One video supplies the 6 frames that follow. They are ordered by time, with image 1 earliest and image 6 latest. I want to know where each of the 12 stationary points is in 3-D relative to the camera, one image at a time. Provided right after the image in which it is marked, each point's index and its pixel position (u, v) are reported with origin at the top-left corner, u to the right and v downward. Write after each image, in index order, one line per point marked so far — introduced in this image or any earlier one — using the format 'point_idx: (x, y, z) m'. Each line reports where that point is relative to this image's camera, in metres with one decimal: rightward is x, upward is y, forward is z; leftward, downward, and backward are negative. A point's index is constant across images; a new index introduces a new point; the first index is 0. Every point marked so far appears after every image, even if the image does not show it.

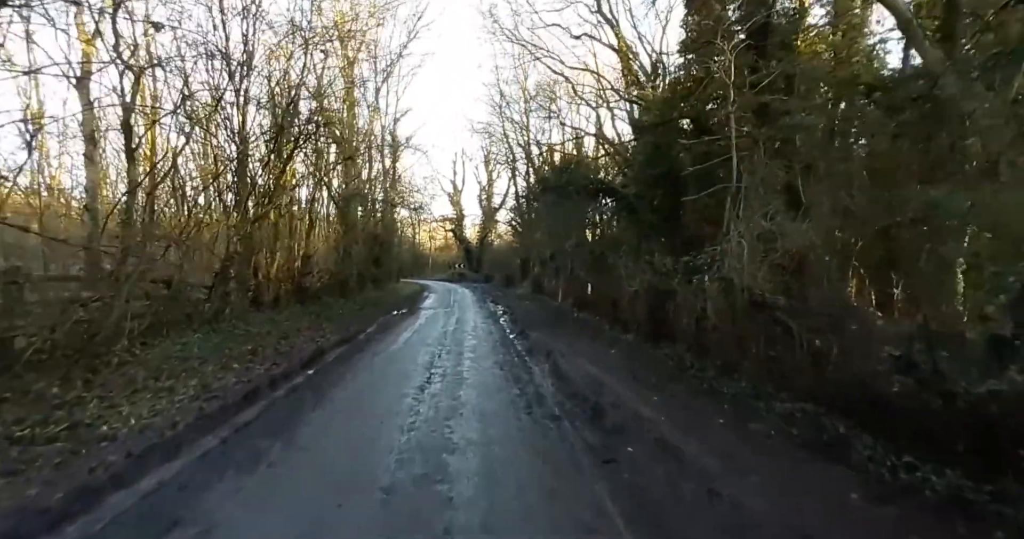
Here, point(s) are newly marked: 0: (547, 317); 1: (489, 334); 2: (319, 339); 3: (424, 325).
0: (+1.7, -2.3, +19.2) m
1: (-0.8, -2.2, +13.5) m
2: (-5.5, -2.0, +11.2) m
3: (-3.6, -2.3, +16.0) m
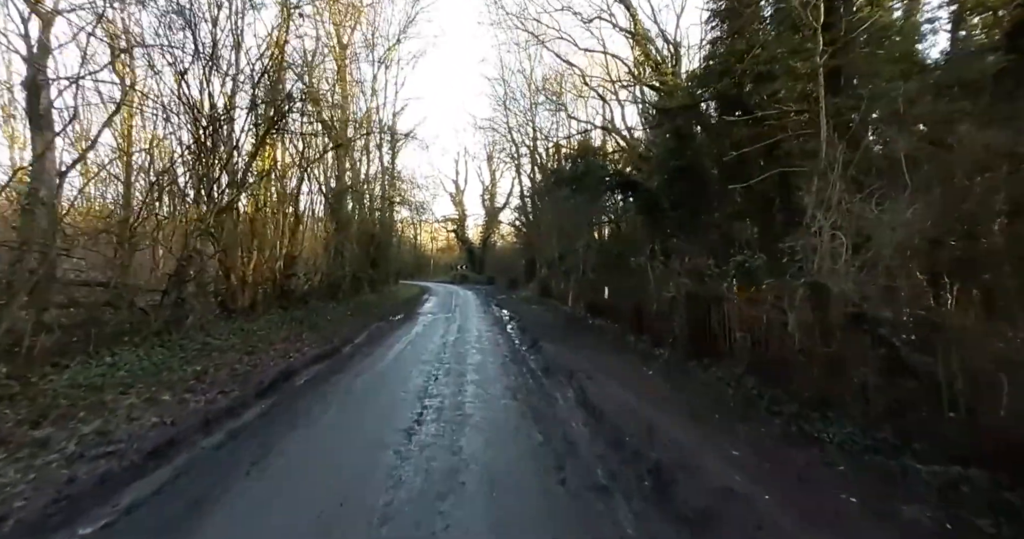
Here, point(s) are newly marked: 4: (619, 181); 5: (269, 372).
0: (+2.0, -2.4, +17.3) m
1: (-0.5, -2.3, +11.6) m
2: (-5.2, -2.0, +9.3) m
3: (-3.3, -2.3, +14.2) m
4: (+3.4, +3.9, +16.6) m
5: (-4.8, -2.0, +7.7) m
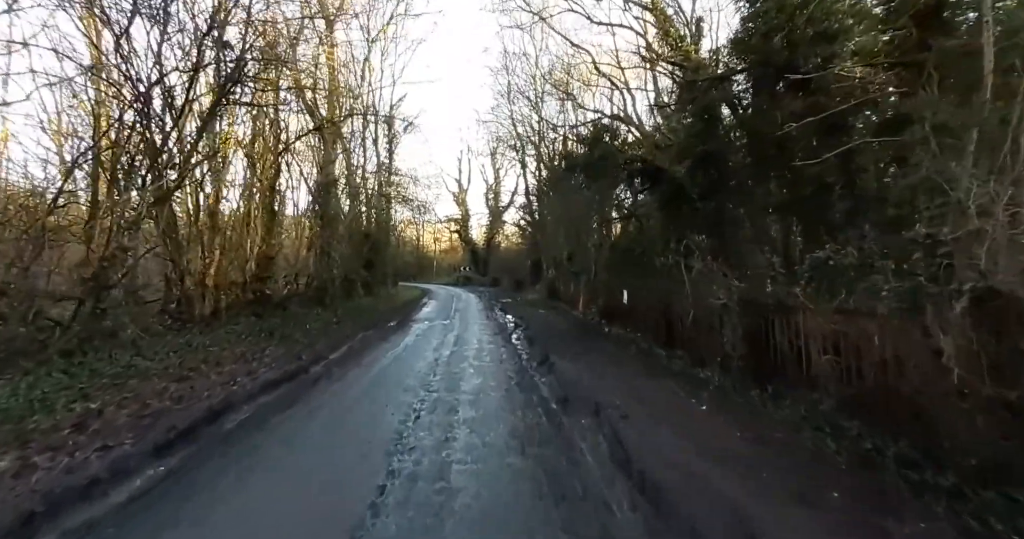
0: (+2.2, -2.4, +15.3) m
1: (-0.3, -2.3, +9.6) m
2: (-5.1, -2.0, +7.3) m
3: (-3.1, -2.4, +12.2) m
4: (+3.6, +3.9, +14.6) m
5: (-4.7, -2.1, +5.8) m
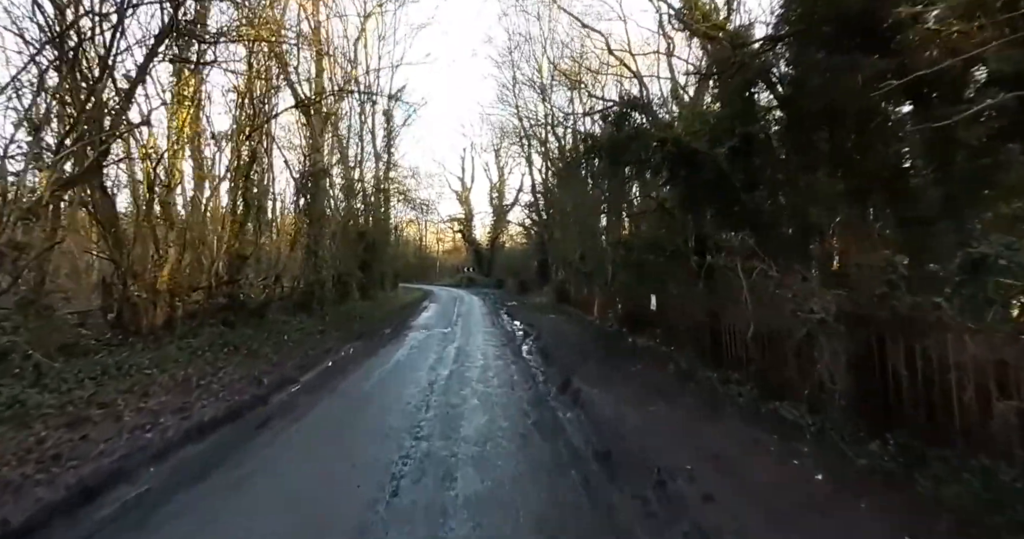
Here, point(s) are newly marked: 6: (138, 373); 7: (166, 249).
0: (+2.5, -2.5, +13.3) m
1: (-0.1, -2.3, +7.6) m
2: (-4.9, -2.1, +5.4) m
3: (-2.8, -2.4, +10.3) m
4: (+3.9, +3.8, +12.6) m
5: (-4.5, -2.1, +3.9) m
6: (-6.8, -1.9, +7.1) m
7: (-8.7, +0.6, +9.9) m
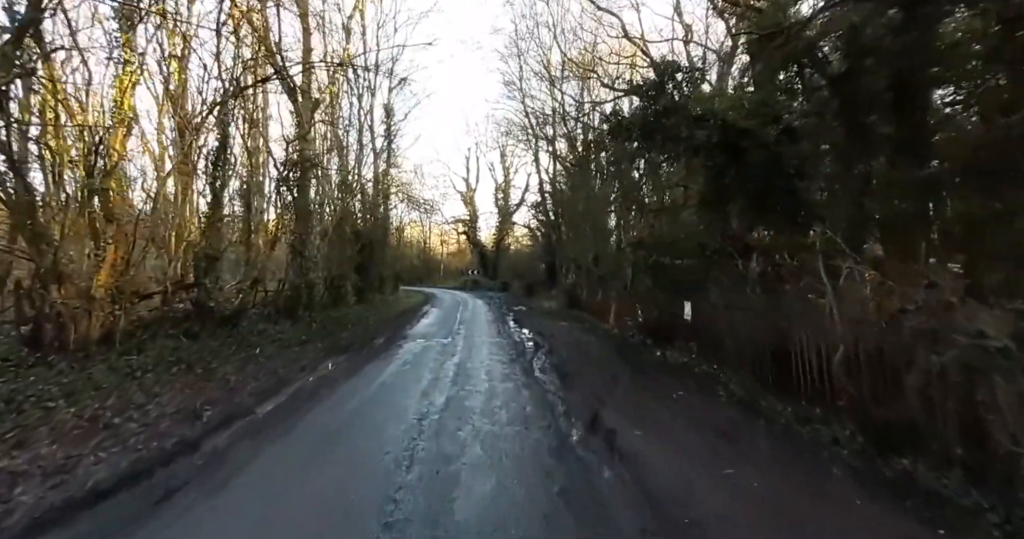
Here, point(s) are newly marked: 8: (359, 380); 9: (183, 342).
0: (+2.8, -2.6, +11.5) m
1: (+0.1, -2.4, +5.9) m
2: (-4.7, -2.1, +3.7) m
3: (-2.6, -2.4, +8.5) m
4: (+4.2, +3.7, +10.8) m
5: (-4.3, -2.1, +2.1) m
6: (-6.6, -1.9, +5.4) m
7: (-8.5, +0.5, +8.2) m
8: (-3.4, -2.4, +8.8) m
9: (-8.3, -1.8, +9.9) m
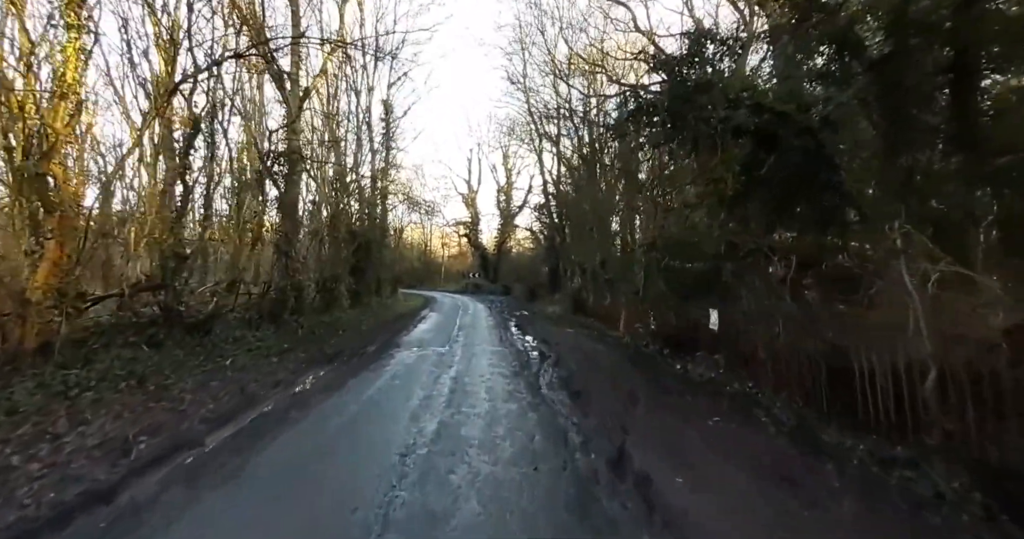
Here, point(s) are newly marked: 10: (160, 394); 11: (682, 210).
0: (+2.9, -2.6, +10.3) m
1: (+0.2, -2.4, +4.7) m
2: (-4.6, -2.1, +2.6) m
3: (-2.5, -2.5, +7.3) m
4: (+4.3, +3.7, +9.7) m
5: (-4.2, -2.0, +1.0) m
6: (-6.5, -1.9, +4.3) m
7: (-8.4, +0.5, +7.1) m
8: (-3.3, -2.5, +7.6) m
9: (-8.2, -1.8, +8.8) m
10: (-6.0, -2.1, +6.8) m
11: (+5.5, +1.9, +12.4) m
